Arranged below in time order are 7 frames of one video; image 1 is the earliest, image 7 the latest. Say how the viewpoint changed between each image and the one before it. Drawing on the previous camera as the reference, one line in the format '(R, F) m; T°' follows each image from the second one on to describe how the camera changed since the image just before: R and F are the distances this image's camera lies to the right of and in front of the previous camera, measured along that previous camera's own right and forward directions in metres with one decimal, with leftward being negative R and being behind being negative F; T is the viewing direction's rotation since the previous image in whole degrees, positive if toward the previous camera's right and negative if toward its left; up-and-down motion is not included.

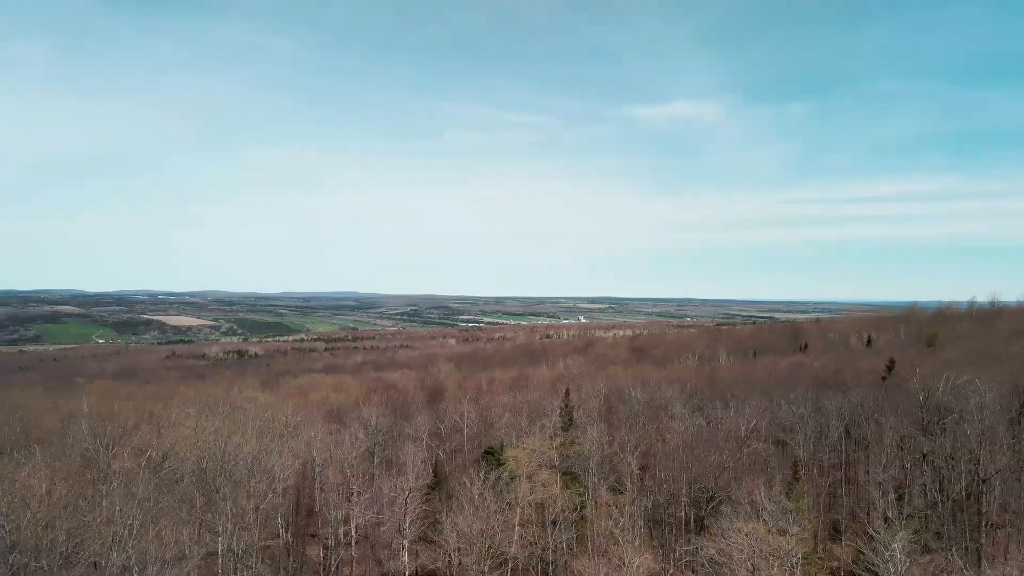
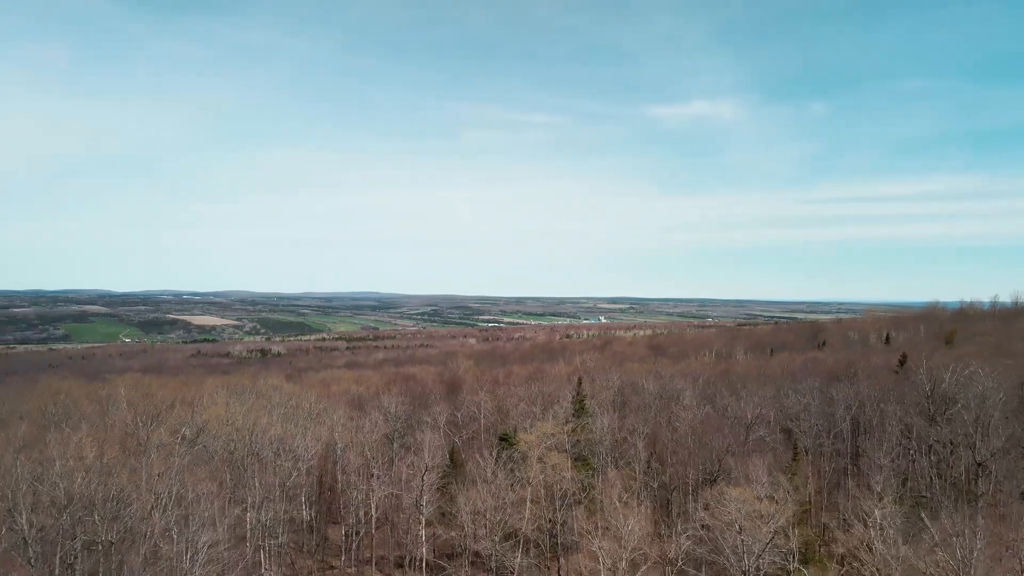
(+0.3, -0.9) m; -2°
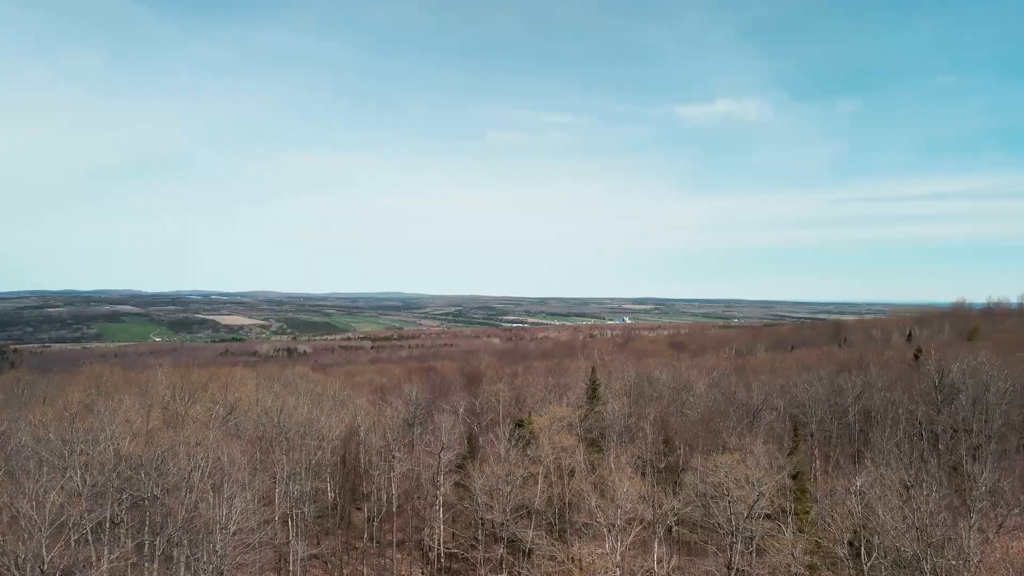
(+0.4, -0.9) m; -2°
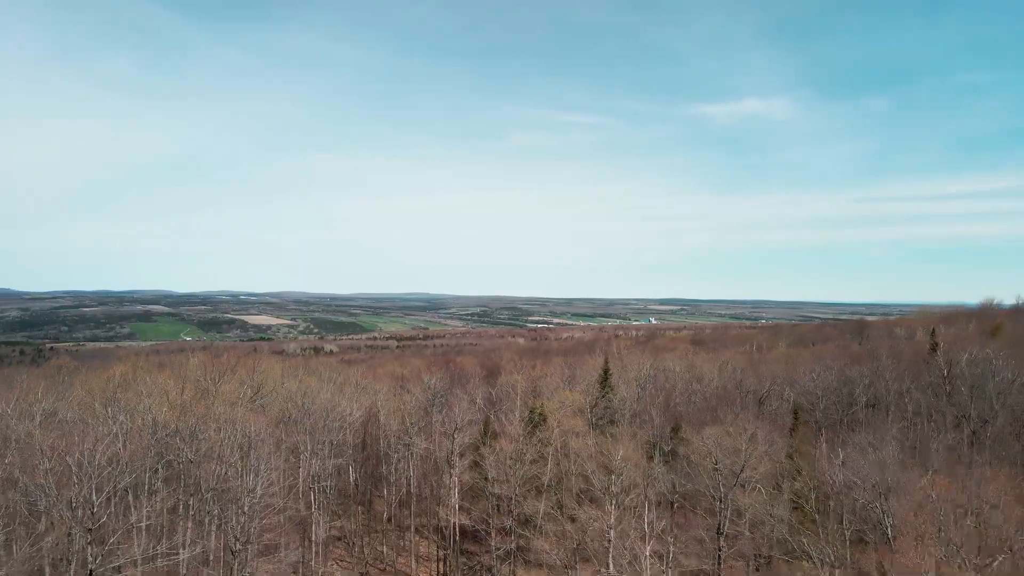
(+0.5, -0.8) m; -2°
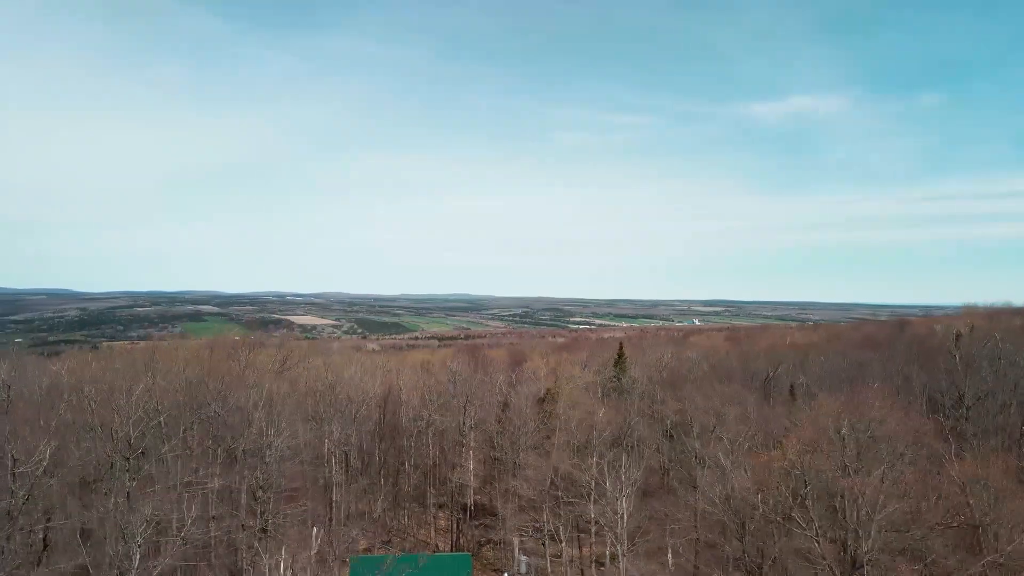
(+1.1, -0.9) m; -4°
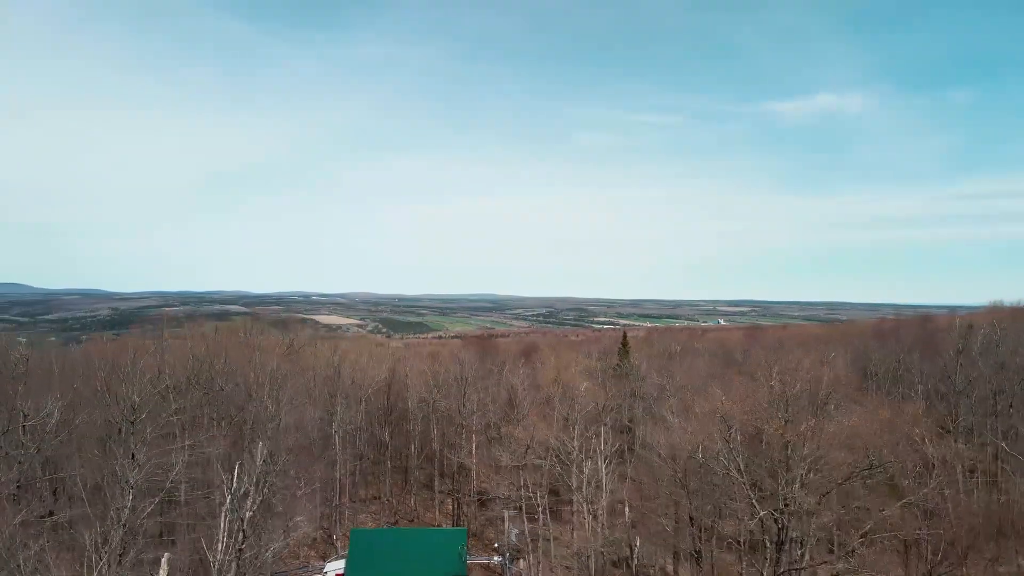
(-4.3, +4.6) m; -4°
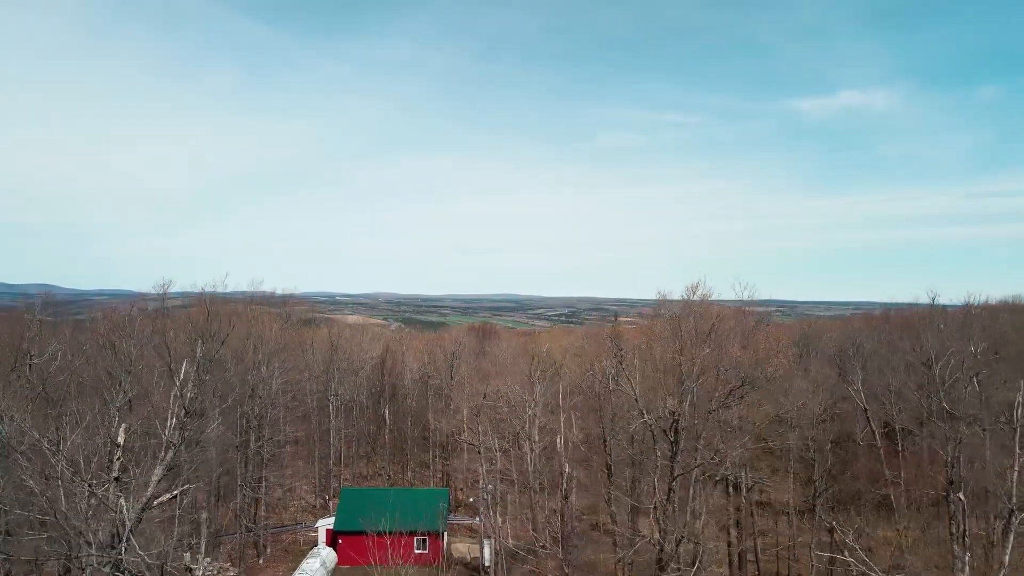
(+1.7, -2.4) m; 0°
